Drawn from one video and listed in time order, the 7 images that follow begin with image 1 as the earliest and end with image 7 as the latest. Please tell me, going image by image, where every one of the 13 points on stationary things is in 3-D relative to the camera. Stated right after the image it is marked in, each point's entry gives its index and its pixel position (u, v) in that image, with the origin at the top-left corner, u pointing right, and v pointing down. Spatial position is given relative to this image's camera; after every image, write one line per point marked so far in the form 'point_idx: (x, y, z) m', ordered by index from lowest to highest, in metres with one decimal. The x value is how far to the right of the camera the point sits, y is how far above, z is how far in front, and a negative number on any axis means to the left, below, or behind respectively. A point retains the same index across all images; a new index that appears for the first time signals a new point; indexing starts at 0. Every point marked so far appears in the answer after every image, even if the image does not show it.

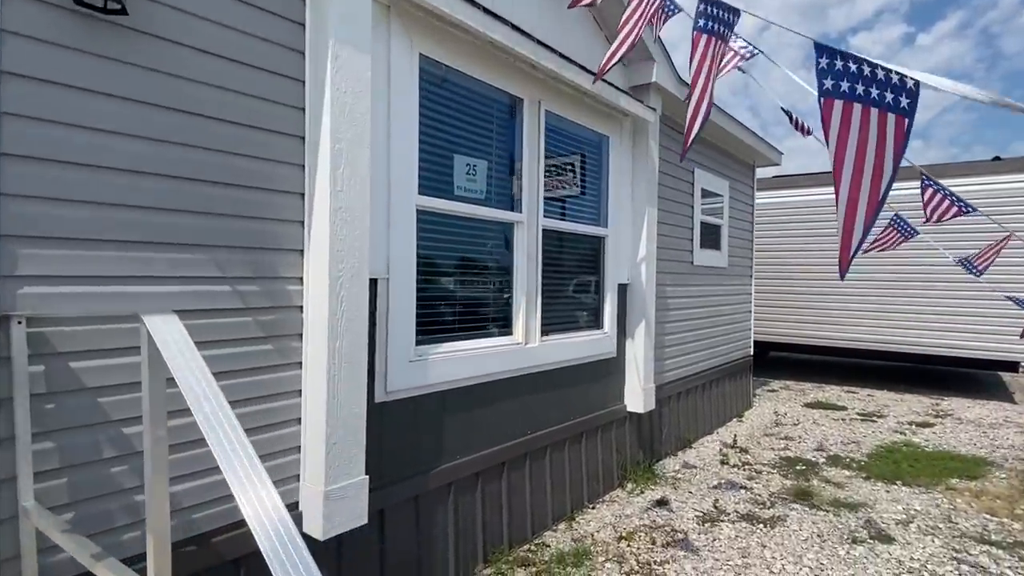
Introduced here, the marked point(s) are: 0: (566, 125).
0: (+0.4, +1.1, +3.9) m
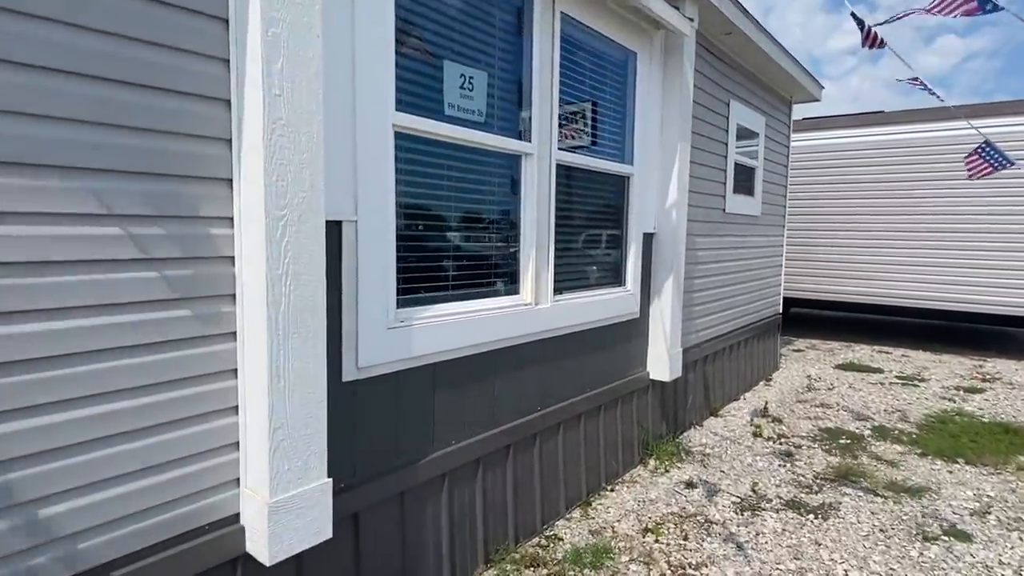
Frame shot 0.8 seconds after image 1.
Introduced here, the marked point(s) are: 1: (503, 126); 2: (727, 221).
0: (+0.4, +1.4, +3.2) m
1: (0.0, +0.7, +2.7) m
2: (+1.9, +0.6, +5.1) m
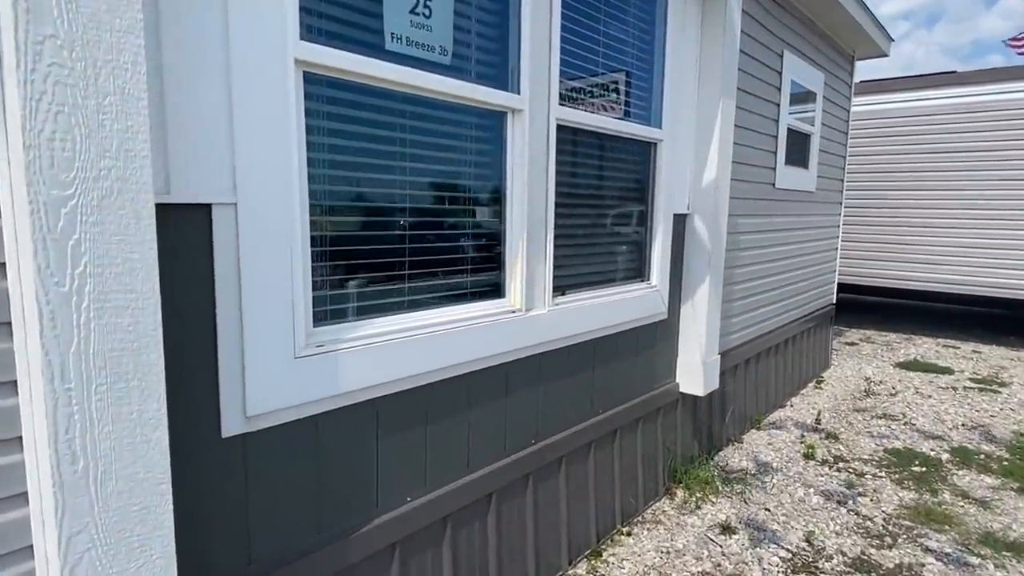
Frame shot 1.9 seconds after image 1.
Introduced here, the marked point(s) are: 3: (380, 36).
0: (+0.4, +1.4, +2.4) m
1: (-0.1, +0.7, +2.0) m
2: (+2.0, +0.7, +4.3) m
3: (-0.4, +0.7, +1.6) m
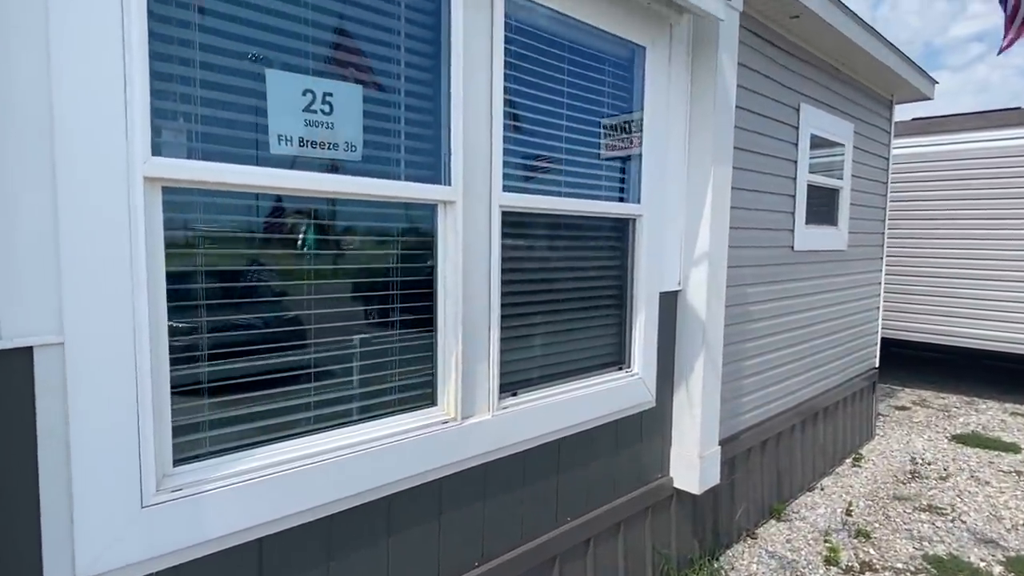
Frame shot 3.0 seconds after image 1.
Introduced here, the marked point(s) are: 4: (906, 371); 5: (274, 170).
0: (+0.2, +1.0, +2.2) m
1: (-0.3, +0.4, +1.8) m
2: (+1.9, +0.2, +3.9) m
3: (-0.6, +0.4, +1.5) m
4: (+5.4, -1.1, +8.0) m
5: (-0.6, +0.3, +1.5) m
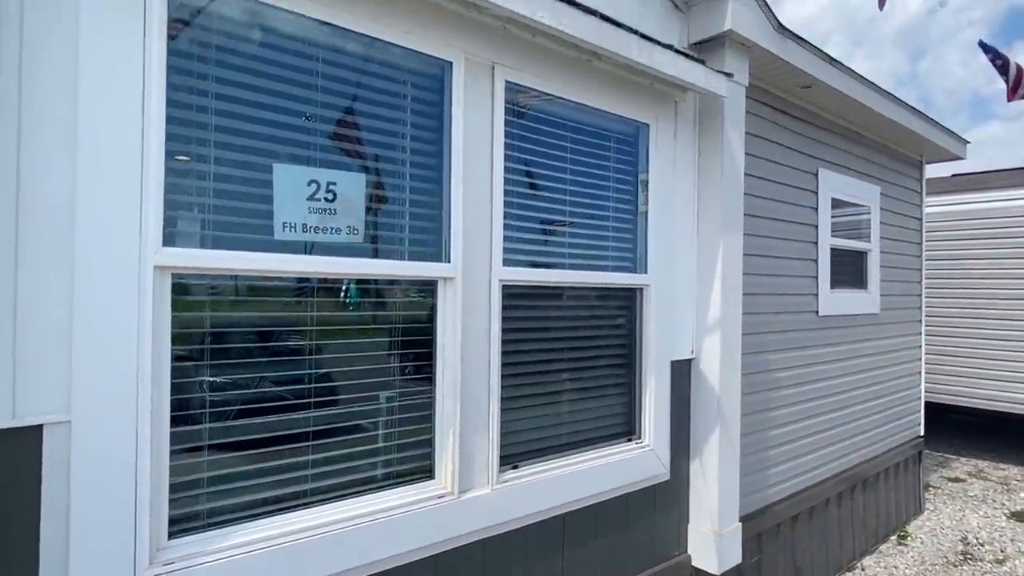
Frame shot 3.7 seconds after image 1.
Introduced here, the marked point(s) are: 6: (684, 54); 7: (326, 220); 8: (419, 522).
0: (+0.2, +0.7, +2.3) m
1: (-0.3, +0.2, +1.9) m
2: (+2.1, -0.3, +3.8) m
3: (-0.7, +0.2, +1.6) m
4: (+5.8, -1.9, +7.5) m
5: (-0.6, +0.1, +1.6) m
6: (+0.7, +1.0, +2.5) m
7: (-0.5, +0.2, +1.7) m
8: (-0.3, -0.7, +1.9) m
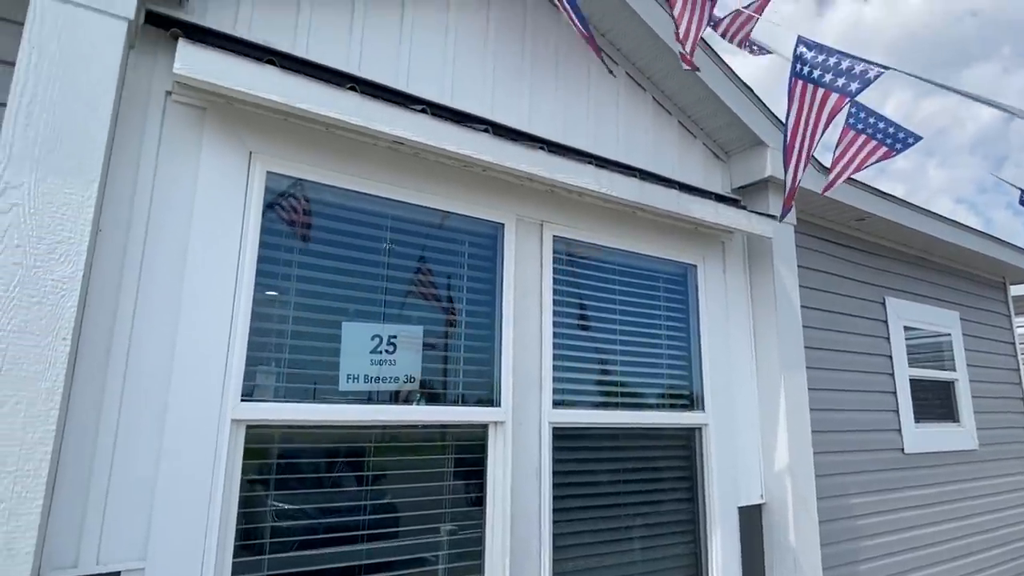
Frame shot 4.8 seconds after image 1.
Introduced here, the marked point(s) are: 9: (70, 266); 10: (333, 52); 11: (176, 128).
0: (+0.4, +0.1, +2.5) m
1: (-0.2, -0.3, +2.0) m
2: (+2.4, -1.1, +3.5) m
3: (-0.5, -0.3, +1.8) m
4: (+6.6, -3.3, +6.3) m
5: (-0.5, -0.3, +1.7) m
6: (+1.0, +0.4, +2.7) m
7: (-0.4, -0.3, +1.9) m
8: (-0.1, -1.2, +1.8) m
9: (-1.0, +0.1, +1.3) m
10: (-0.6, +0.8, +1.9) m
11: (-0.9, +0.4, +1.6) m
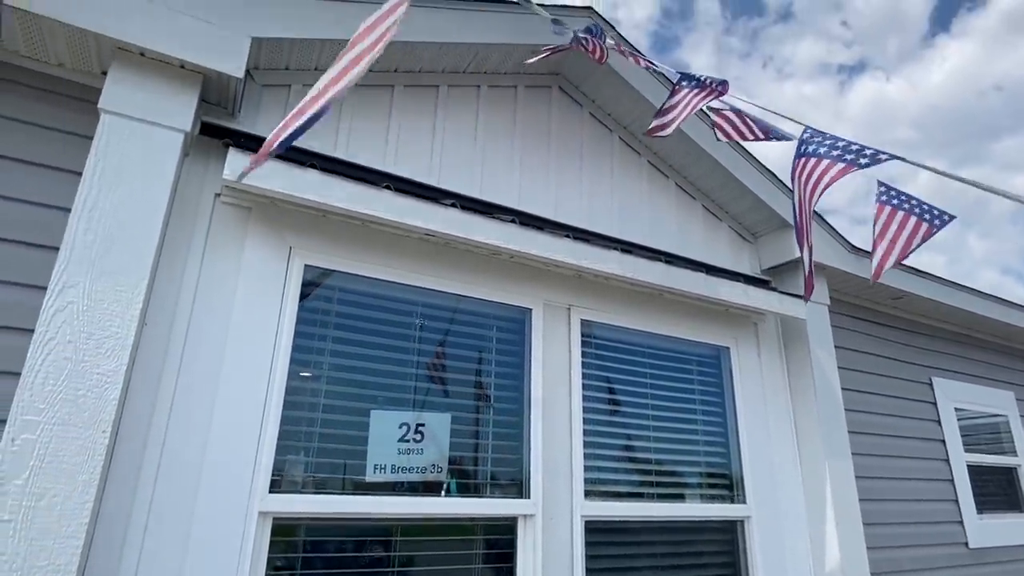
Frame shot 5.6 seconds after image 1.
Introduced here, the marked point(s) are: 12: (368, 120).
0: (+0.5, -0.2, +2.5) m
1: (-0.1, -0.6, +2.0) m
2: (+2.6, -1.5, +3.2) m
3: (-0.4, -0.5, +1.8) m
4: (+6.9, -4.1, +5.5) m
5: (-0.4, -0.6, +1.7) m
6: (+1.1, 0.0, +2.6) m
7: (-0.3, -0.5, +1.8) m
8: (0.0, -1.5, +1.6) m
9: (-1.0, -0.2, +1.4) m
10: (-0.5, +0.5, +2.0) m
11: (-0.9, +0.2, +1.7) m
12: (-0.5, +0.6, +2.1) m
